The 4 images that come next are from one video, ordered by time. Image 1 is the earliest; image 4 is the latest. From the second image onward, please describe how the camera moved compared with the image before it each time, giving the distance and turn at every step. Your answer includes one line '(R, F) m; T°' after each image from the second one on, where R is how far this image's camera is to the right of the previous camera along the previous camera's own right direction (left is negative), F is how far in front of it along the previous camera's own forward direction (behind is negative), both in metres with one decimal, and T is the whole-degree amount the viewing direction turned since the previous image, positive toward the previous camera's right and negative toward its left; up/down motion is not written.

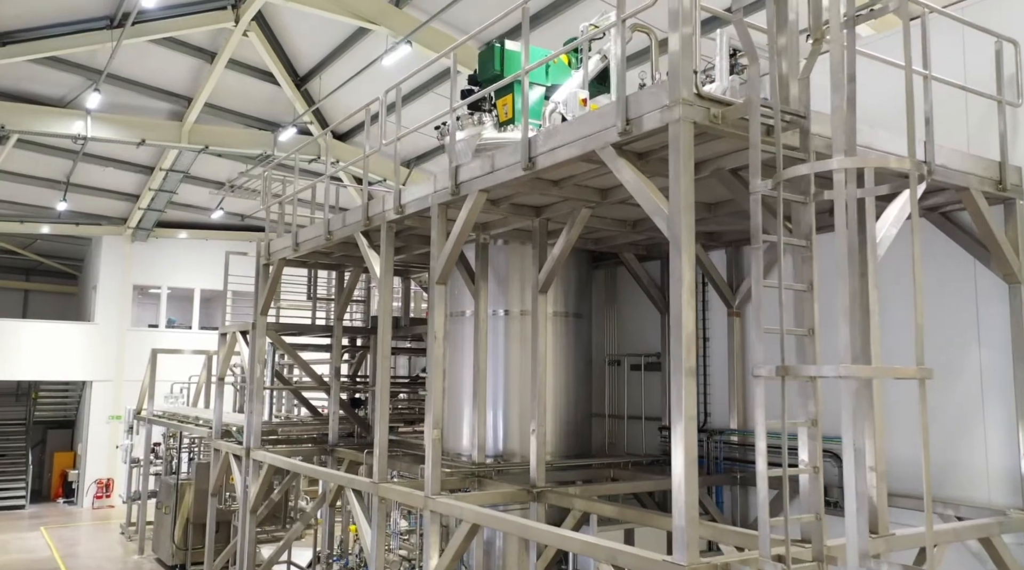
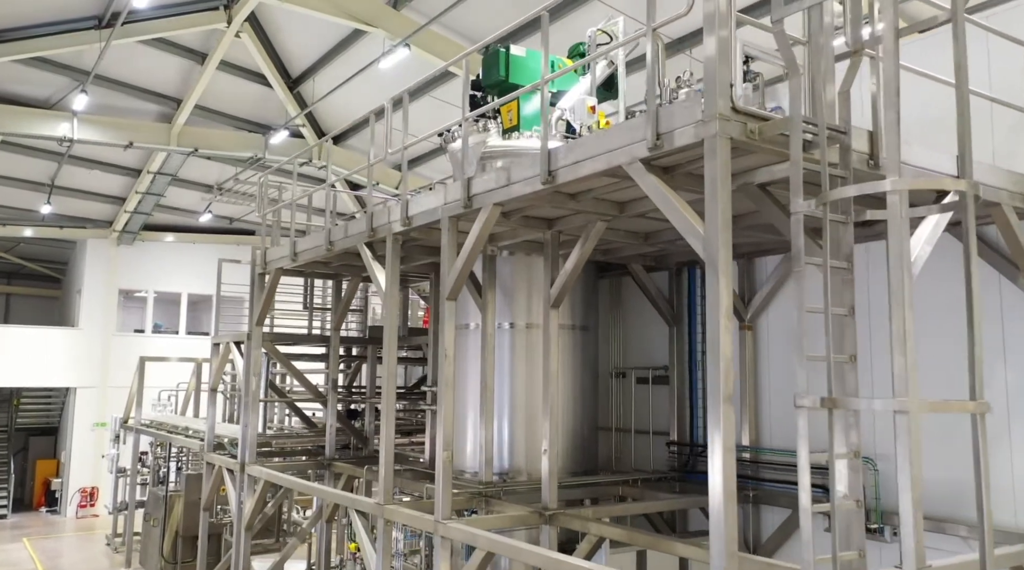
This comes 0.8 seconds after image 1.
(-0.2, +0.2) m; +1°
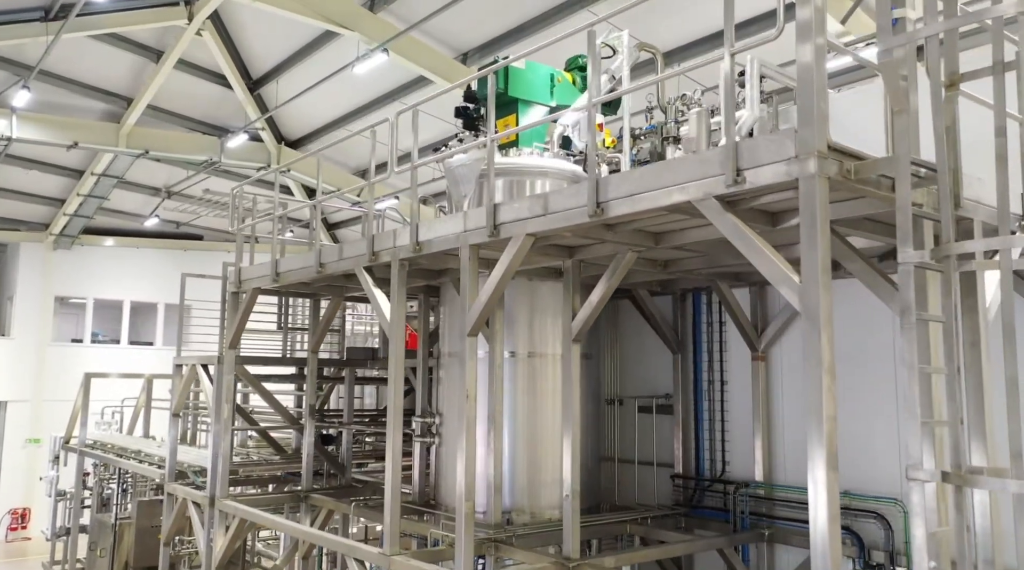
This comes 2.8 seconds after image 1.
(-0.5, +0.4) m; +4°
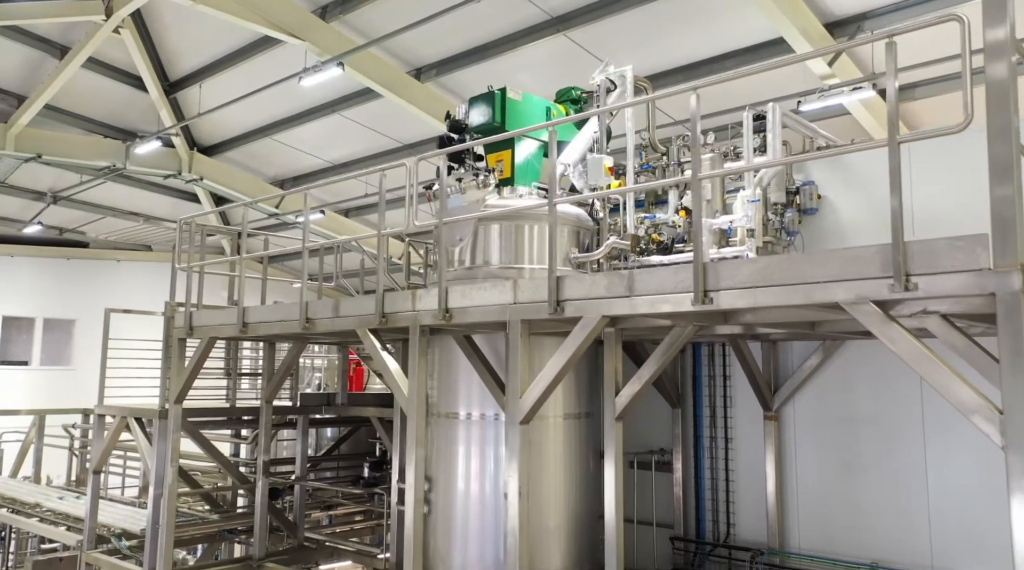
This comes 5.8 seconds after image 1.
(-1.0, +0.7) m; +9°
